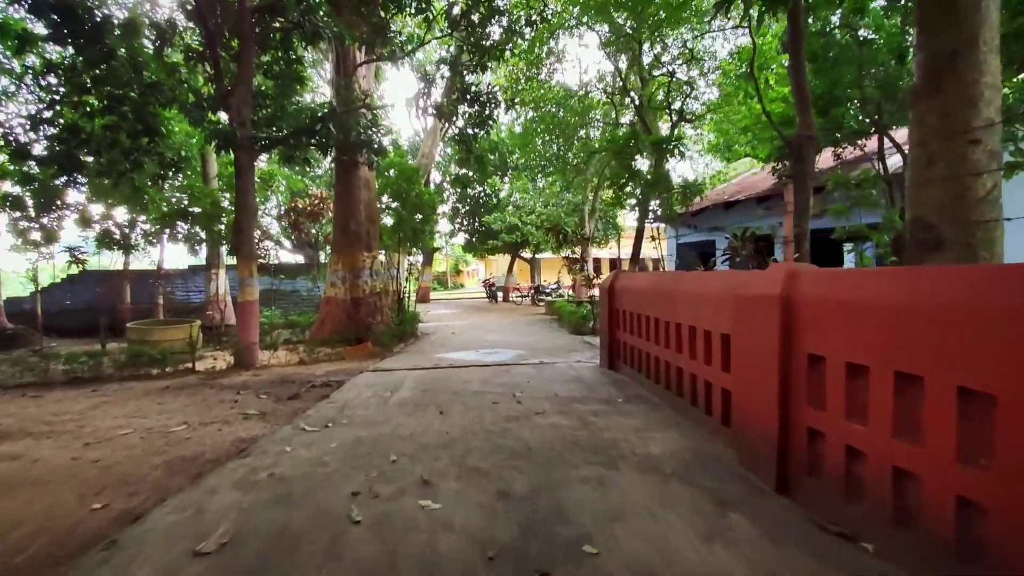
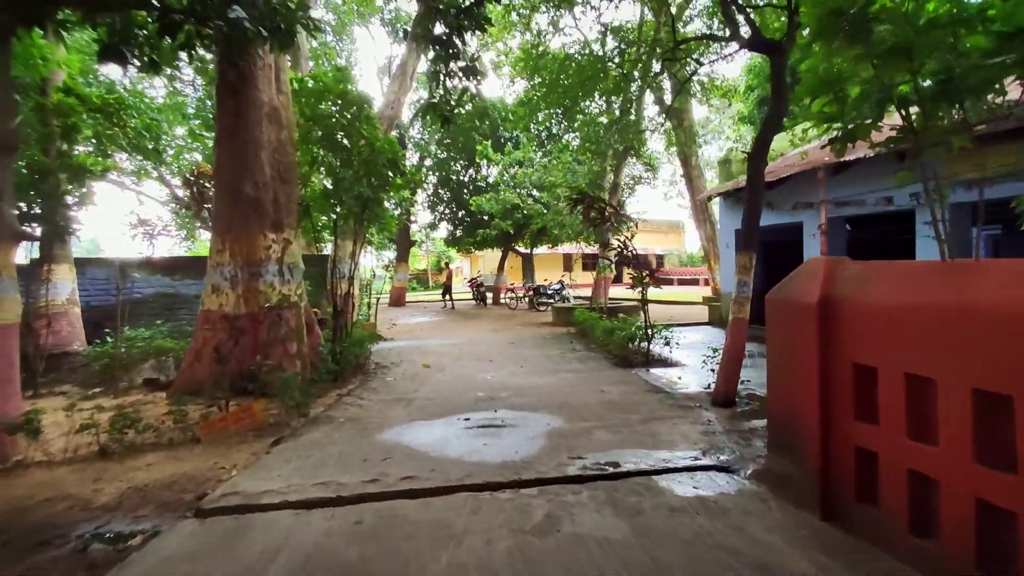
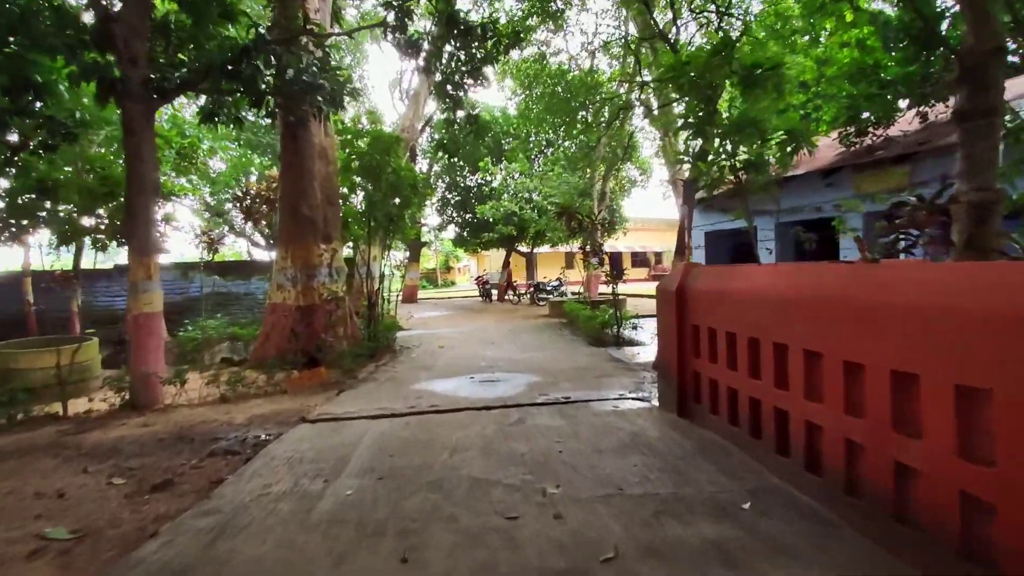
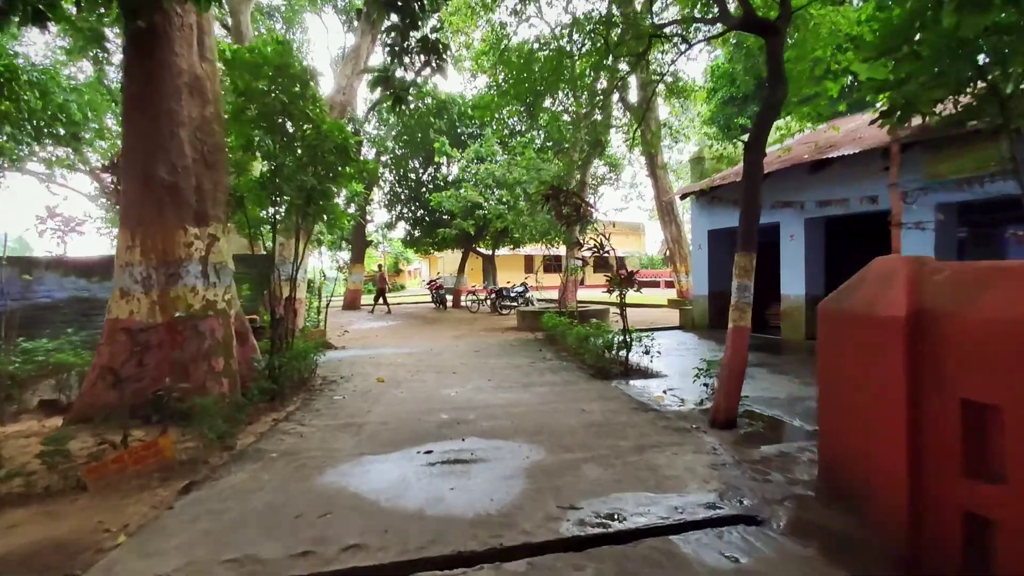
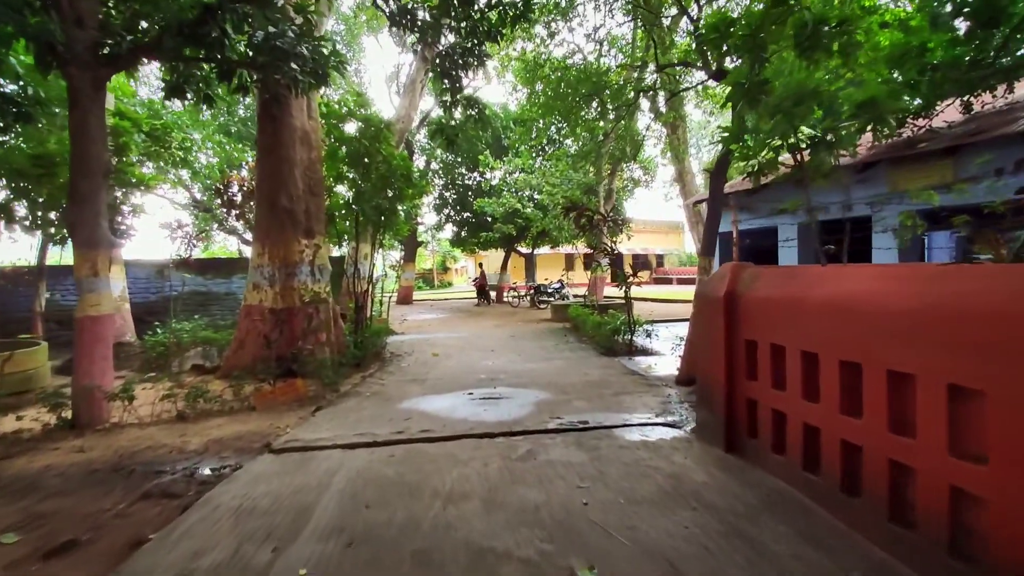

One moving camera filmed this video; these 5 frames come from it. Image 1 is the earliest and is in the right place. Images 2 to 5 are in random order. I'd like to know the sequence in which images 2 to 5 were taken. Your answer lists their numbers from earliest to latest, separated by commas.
3, 5, 2, 4
